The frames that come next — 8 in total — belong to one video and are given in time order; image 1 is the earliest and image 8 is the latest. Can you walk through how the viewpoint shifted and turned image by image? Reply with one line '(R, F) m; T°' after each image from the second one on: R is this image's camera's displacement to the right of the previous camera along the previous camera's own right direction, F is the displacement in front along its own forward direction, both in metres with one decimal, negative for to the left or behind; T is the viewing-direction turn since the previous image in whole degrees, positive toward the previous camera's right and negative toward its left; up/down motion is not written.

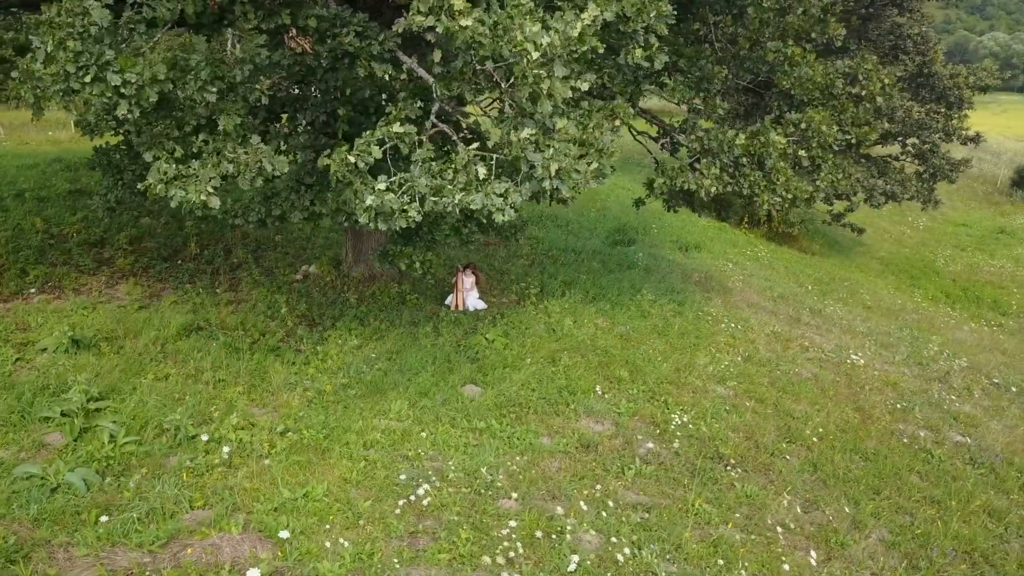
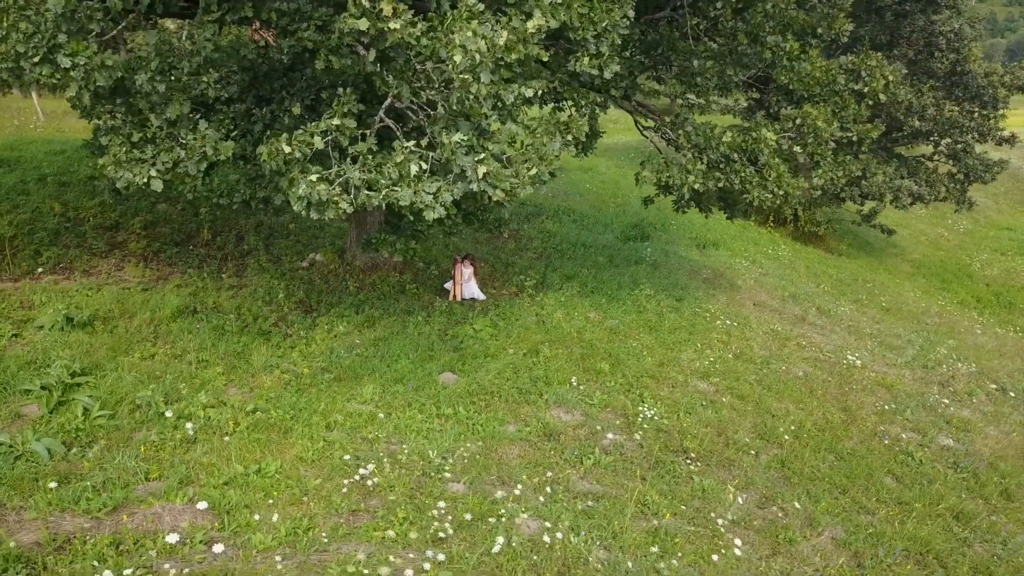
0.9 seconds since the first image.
(+0.5, 0.0) m; -3°
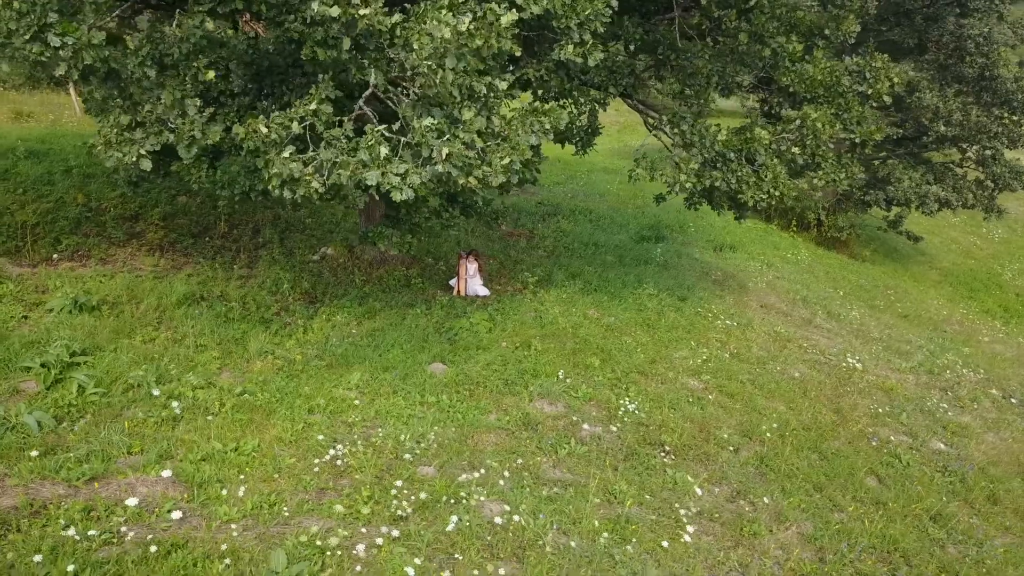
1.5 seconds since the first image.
(+0.3, -0.1) m; -2°
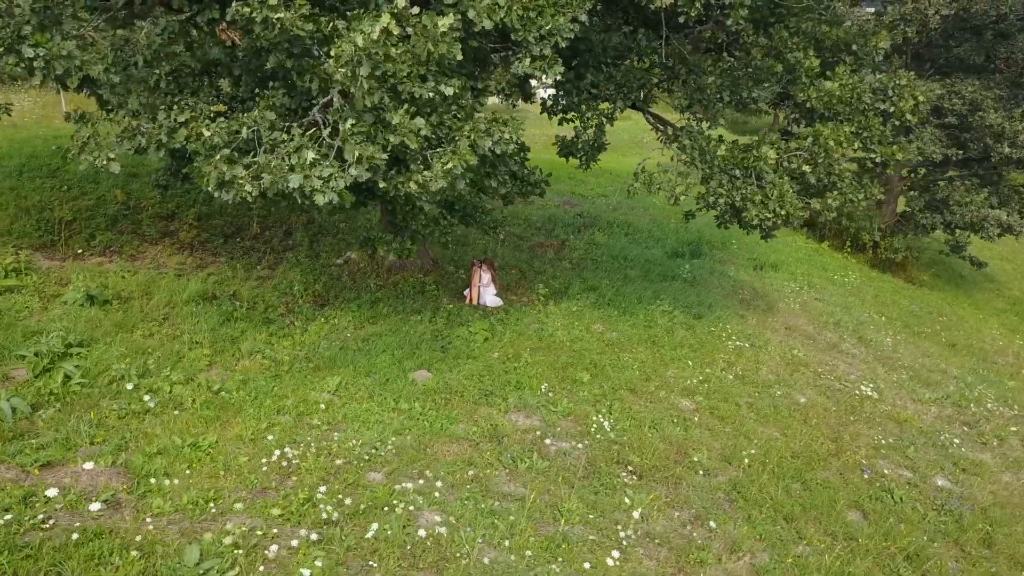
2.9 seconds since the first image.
(+0.6, 0.0) m; -4°
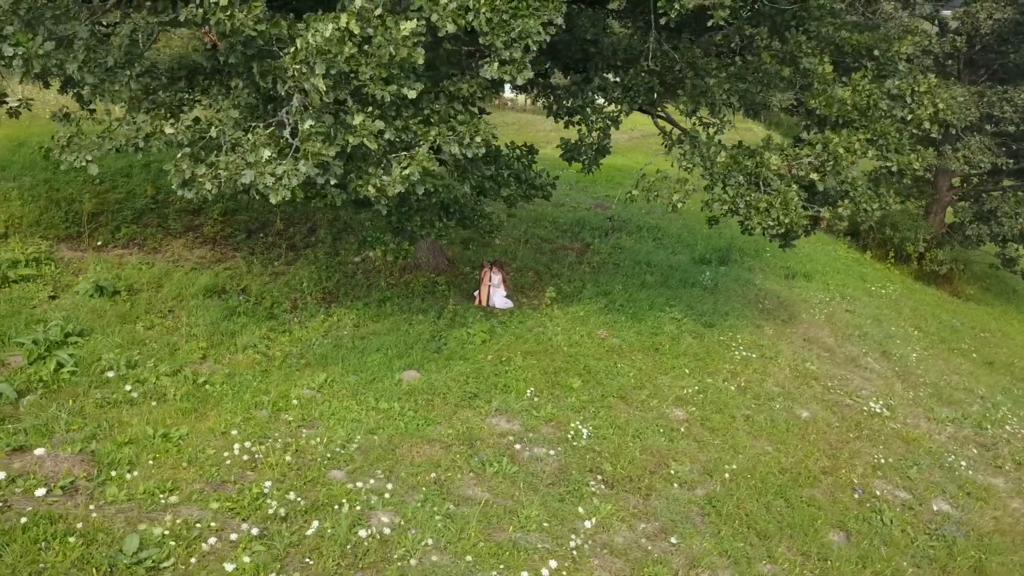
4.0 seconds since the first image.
(+0.5, 0.0) m; -3°
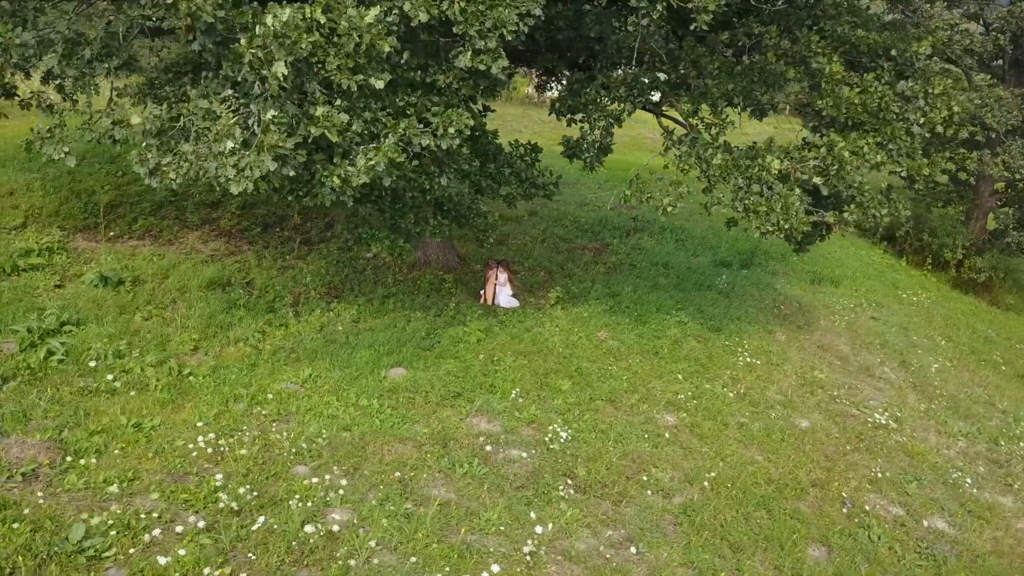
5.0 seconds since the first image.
(+0.4, +0.1) m; -3°
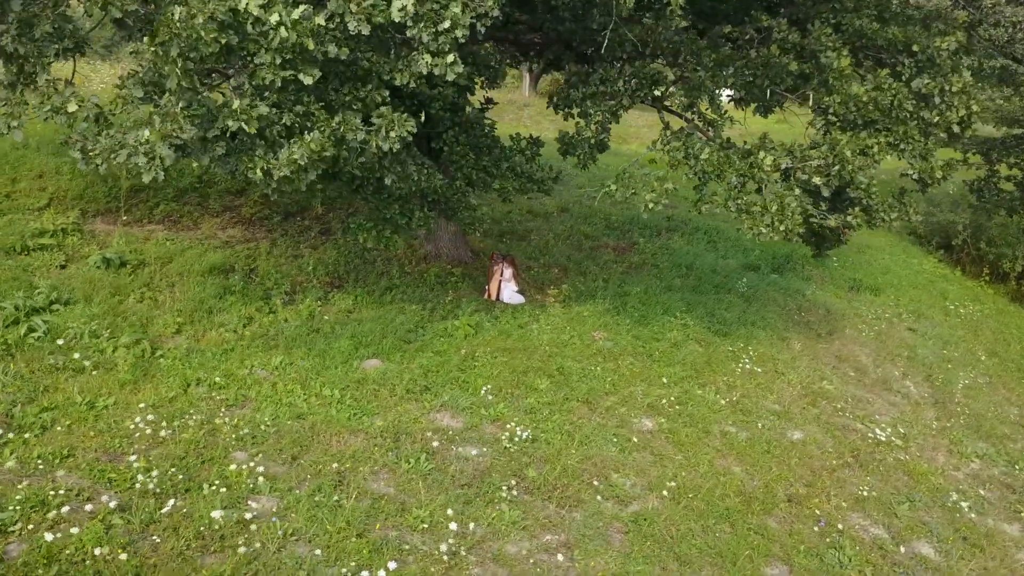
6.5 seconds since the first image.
(+0.6, +0.1) m; -4°
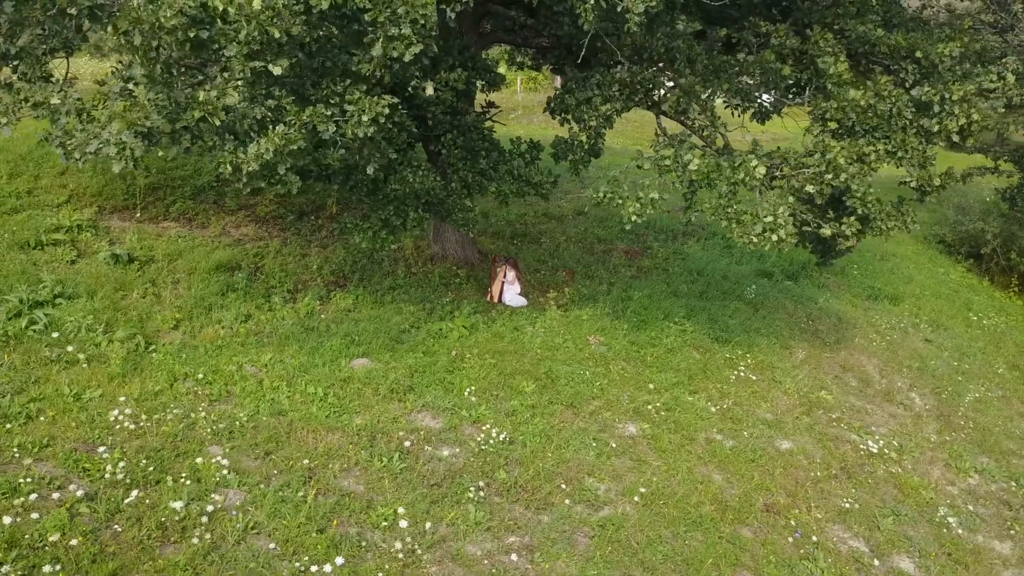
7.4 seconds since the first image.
(+0.4, -0.1) m; -2°
